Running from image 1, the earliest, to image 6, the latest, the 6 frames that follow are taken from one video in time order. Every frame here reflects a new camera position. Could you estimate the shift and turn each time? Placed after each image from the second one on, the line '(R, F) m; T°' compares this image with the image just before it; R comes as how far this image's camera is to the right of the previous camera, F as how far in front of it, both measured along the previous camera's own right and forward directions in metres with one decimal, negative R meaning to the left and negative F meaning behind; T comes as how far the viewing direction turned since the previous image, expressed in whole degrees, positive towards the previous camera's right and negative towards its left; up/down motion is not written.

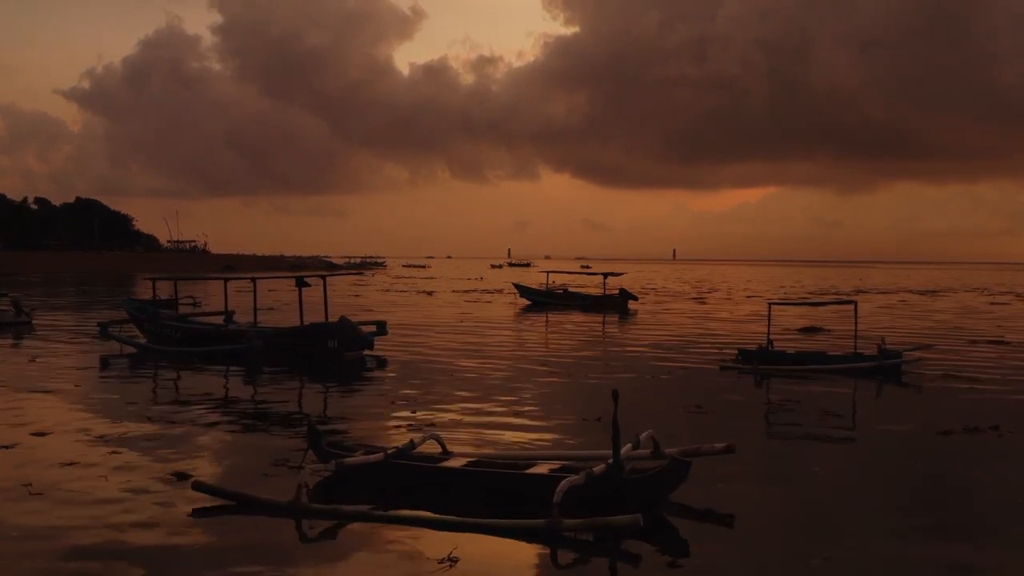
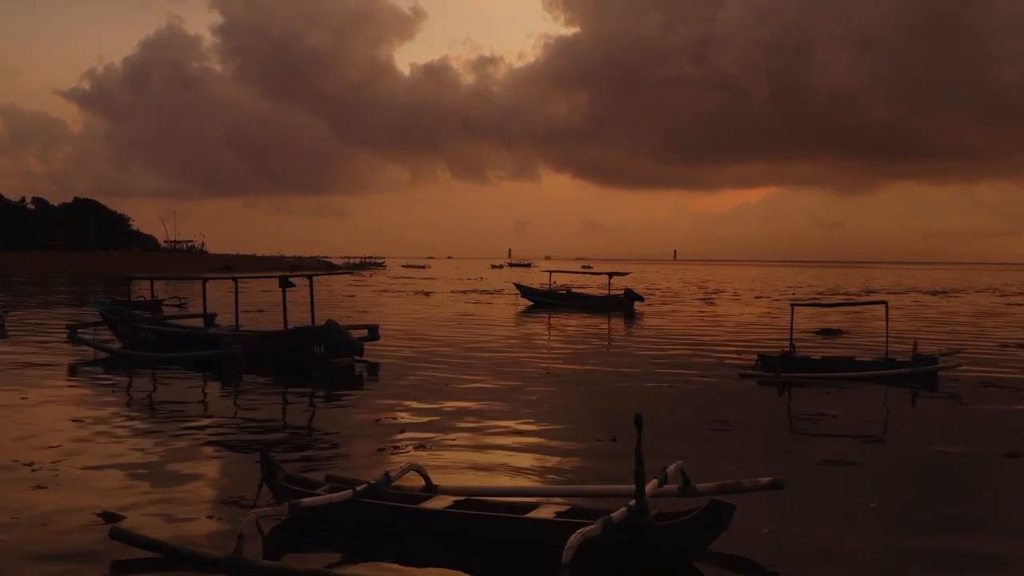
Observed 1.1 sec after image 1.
(0.0, +1.7) m; 0°
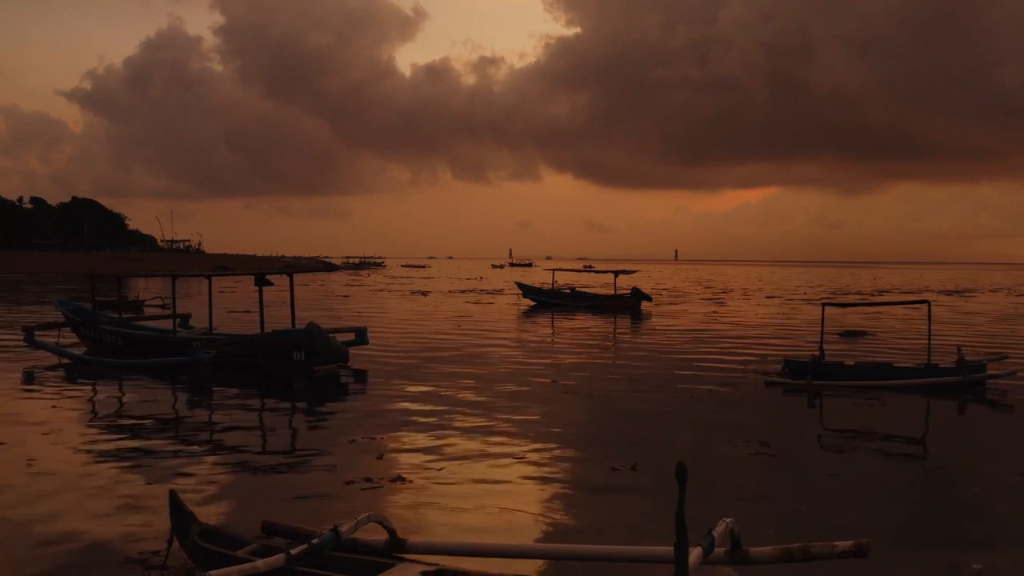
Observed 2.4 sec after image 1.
(0.0, +1.9) m; 0°
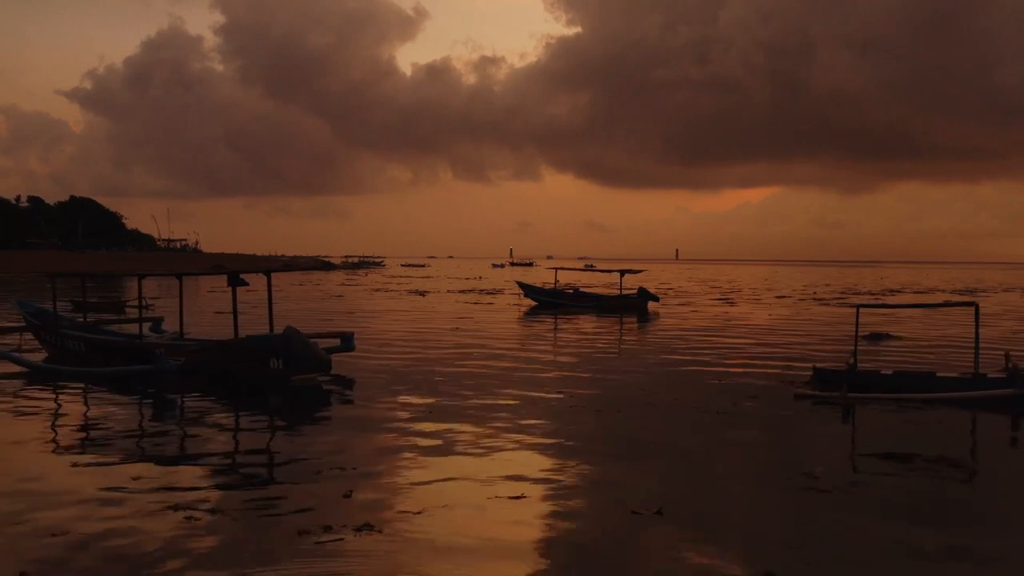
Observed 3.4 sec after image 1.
(0.0, +1.8) m; 0°
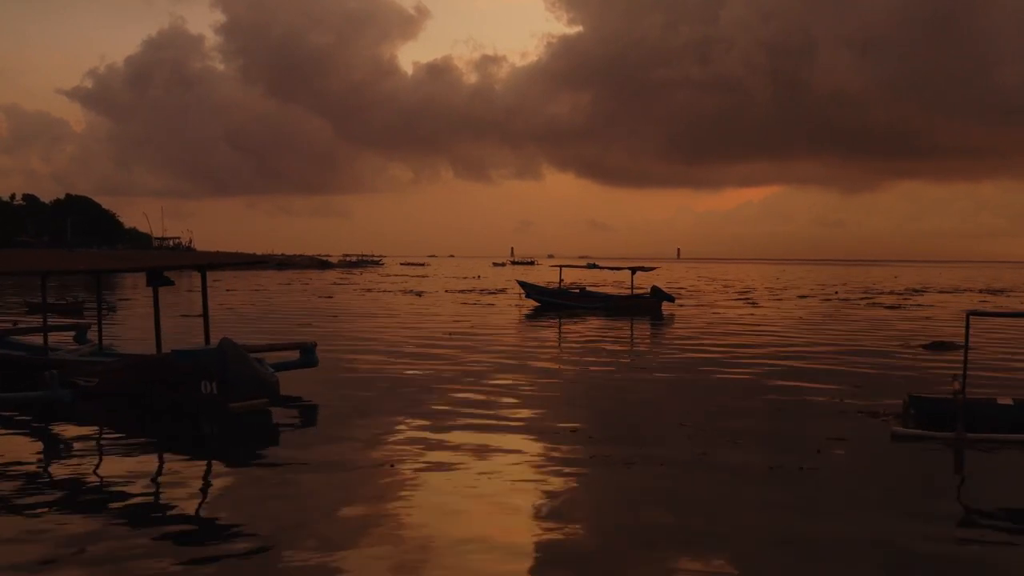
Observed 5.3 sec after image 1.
(0.0, +3.6) m; 0°
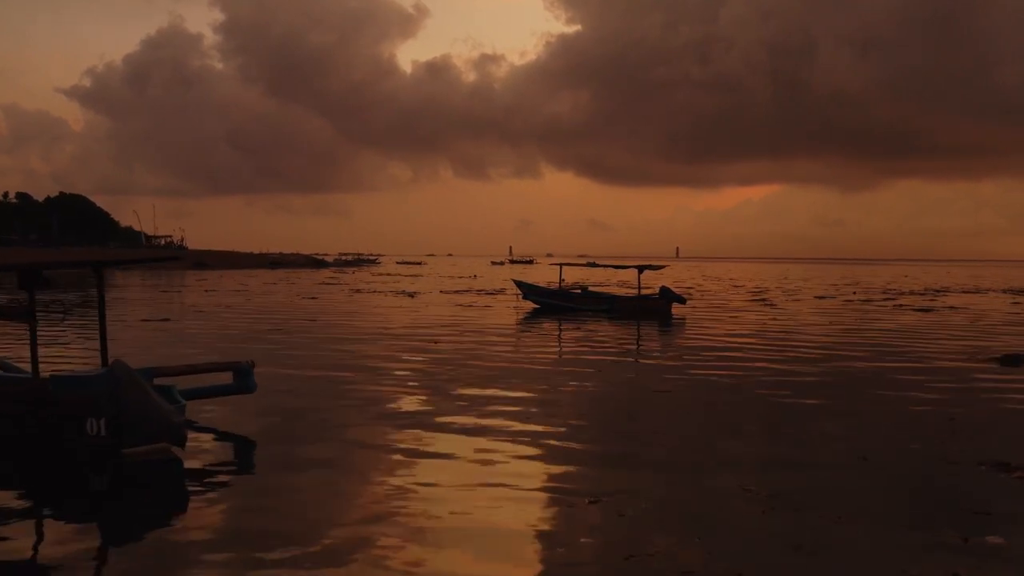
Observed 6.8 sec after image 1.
(+0.2, +3.0) m; 0°
